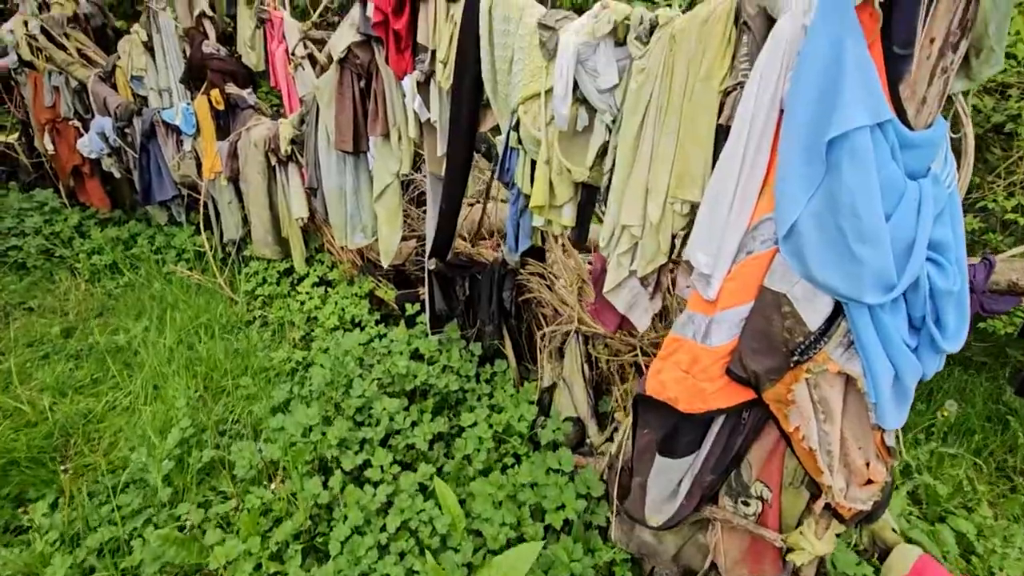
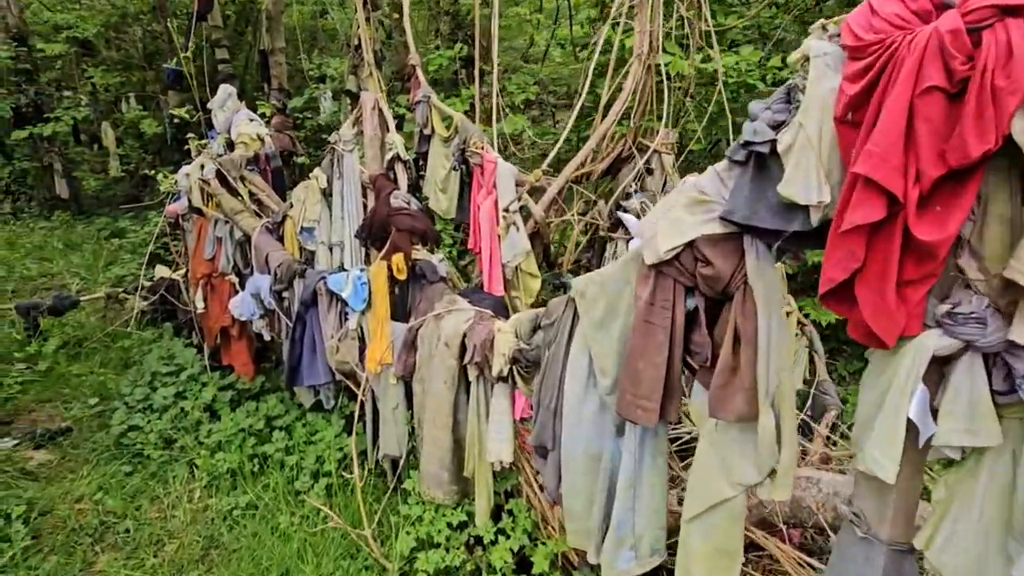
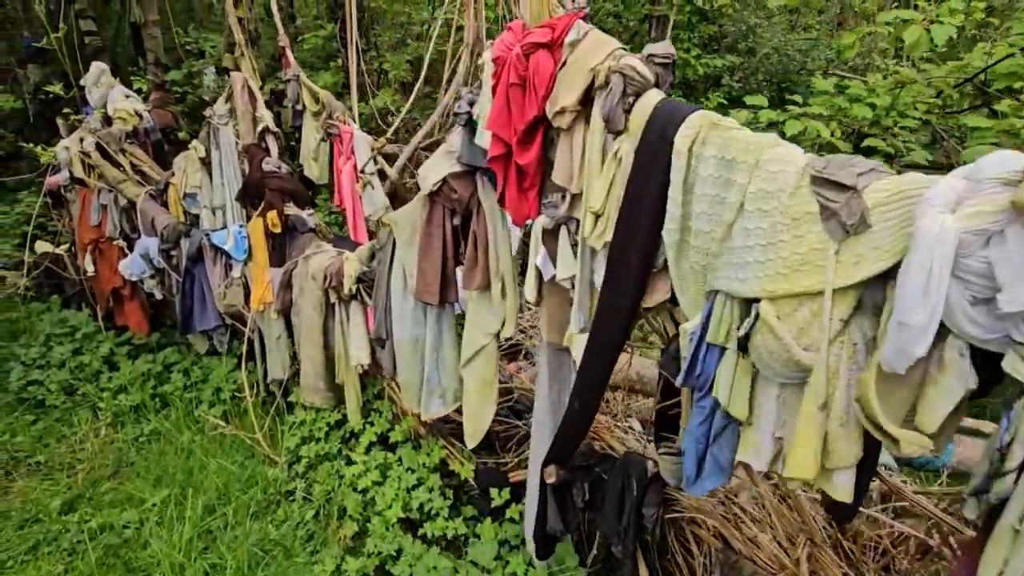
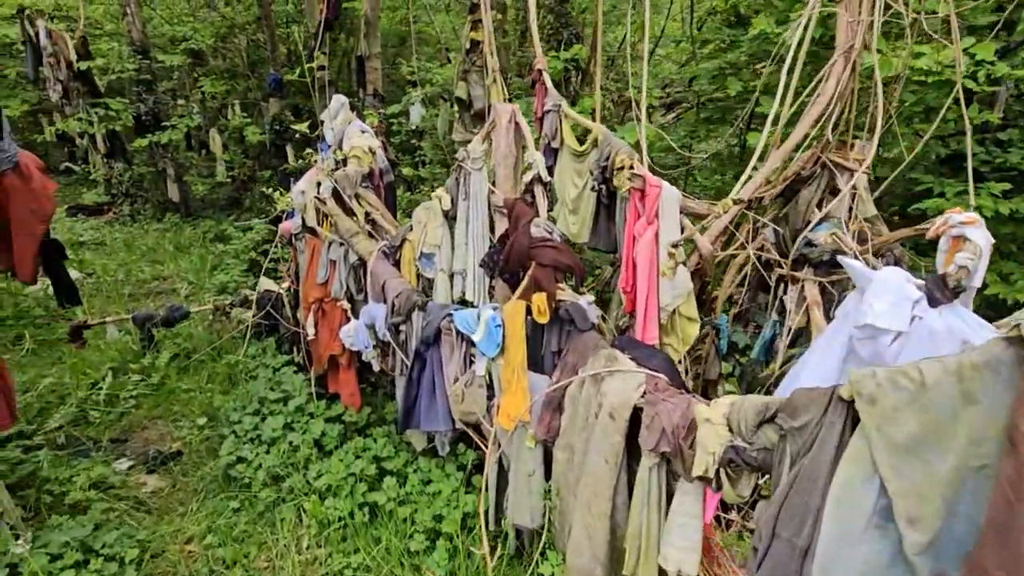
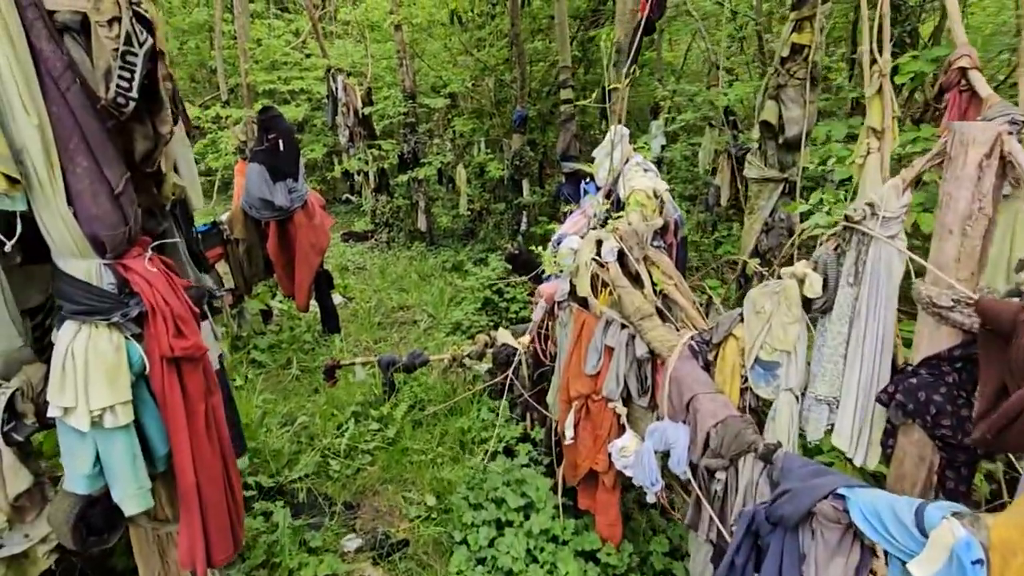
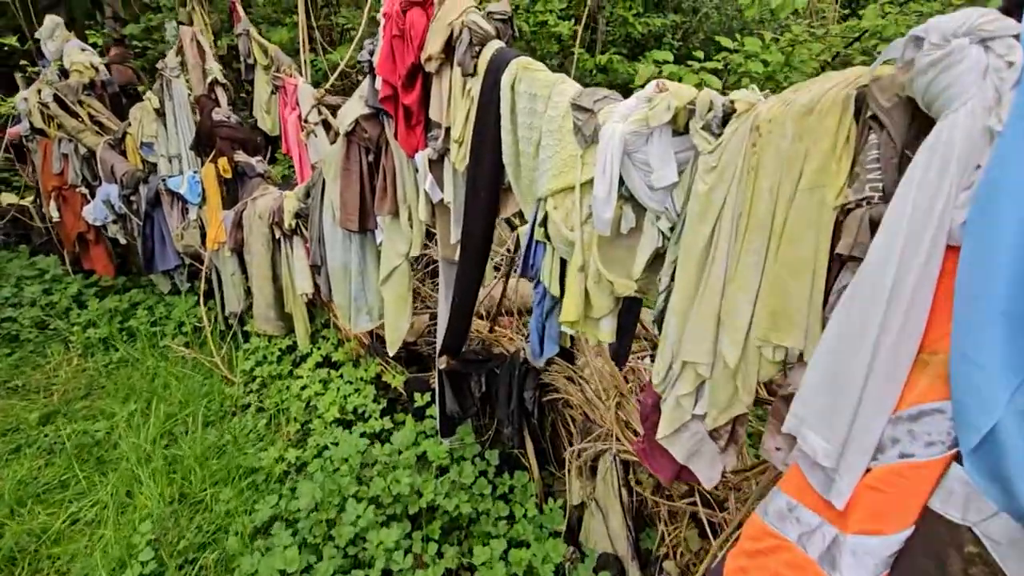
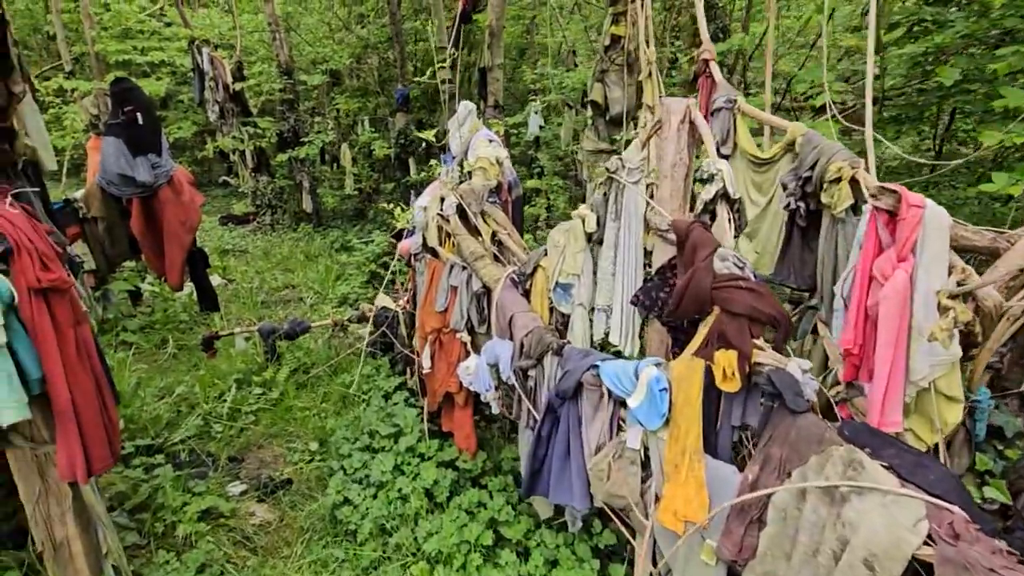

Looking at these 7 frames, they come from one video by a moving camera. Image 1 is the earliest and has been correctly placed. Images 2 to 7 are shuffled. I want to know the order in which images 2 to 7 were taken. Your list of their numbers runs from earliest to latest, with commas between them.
6, 3, 2, 4, 7, 5
